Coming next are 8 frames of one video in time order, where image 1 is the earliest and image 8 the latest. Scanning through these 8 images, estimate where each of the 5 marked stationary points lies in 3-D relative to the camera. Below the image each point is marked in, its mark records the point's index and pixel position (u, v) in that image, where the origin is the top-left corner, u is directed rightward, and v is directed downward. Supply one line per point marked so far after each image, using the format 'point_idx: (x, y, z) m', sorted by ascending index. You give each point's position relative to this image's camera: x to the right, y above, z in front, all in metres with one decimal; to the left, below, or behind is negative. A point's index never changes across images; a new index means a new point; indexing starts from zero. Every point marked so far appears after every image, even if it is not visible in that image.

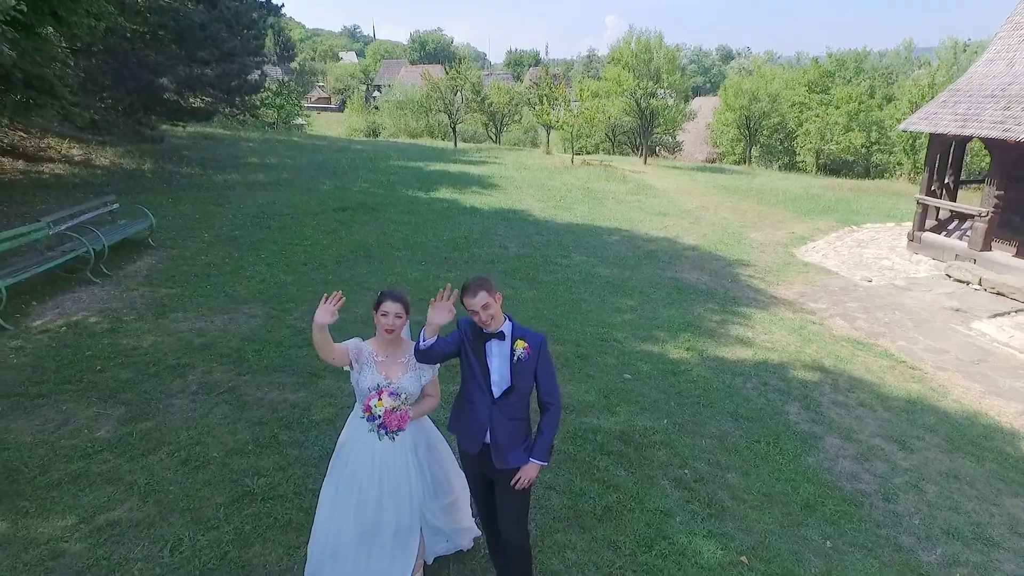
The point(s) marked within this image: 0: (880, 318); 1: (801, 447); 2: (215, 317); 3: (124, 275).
0: (+5.5, -0.4, +8.8) m
1: (+2.6, -1.4, +5.3) m
2: (-3.7, -0.3, +7.3) m
3: (-5.5, +0.2, +8.4) m
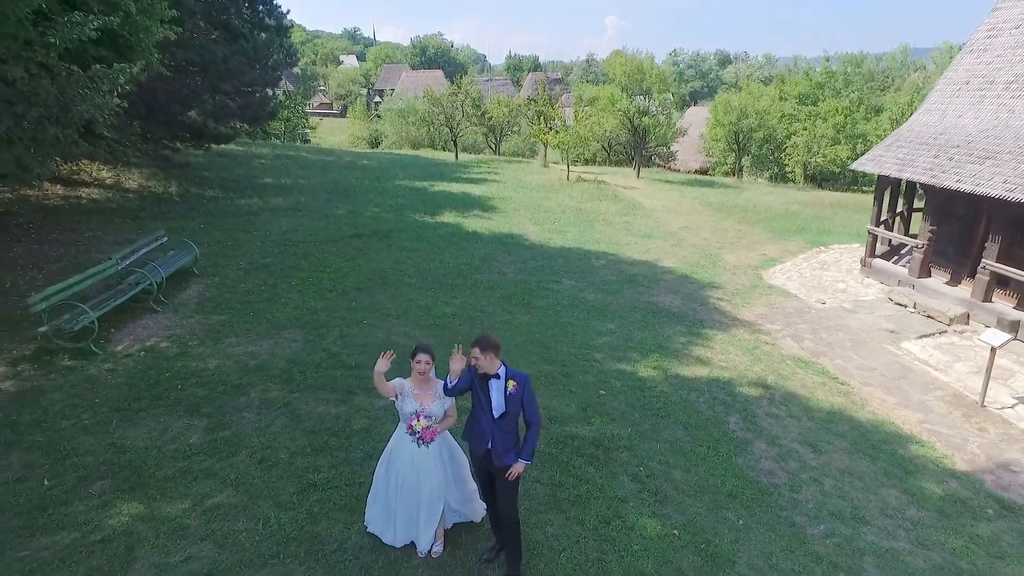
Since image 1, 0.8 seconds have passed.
0: (+5.5, -0.9, +10.3) m
1: (+2.6, -1.9, +6.8) m
2: (-3.7, -0.8, +8.8) m
3: (-5.6, -0.2, +9.9) m
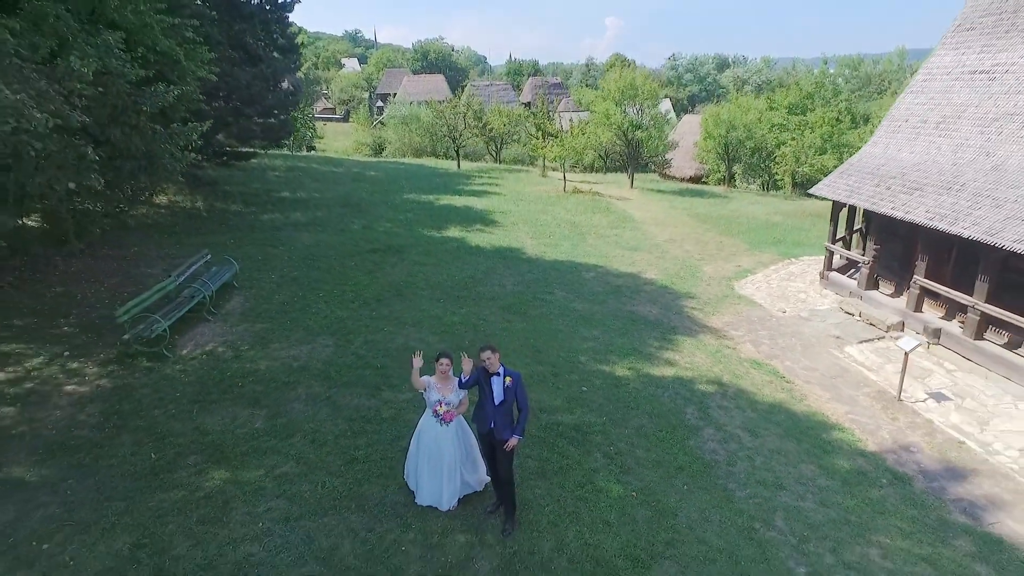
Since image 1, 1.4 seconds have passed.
0: (+5.4, -1.1, +12.0) m
1: (+2.5, -2.1, +8.5) m
2: (-3.7, -1.0, +10.5) m
3: (-5.6, -0.5, +11.6) m
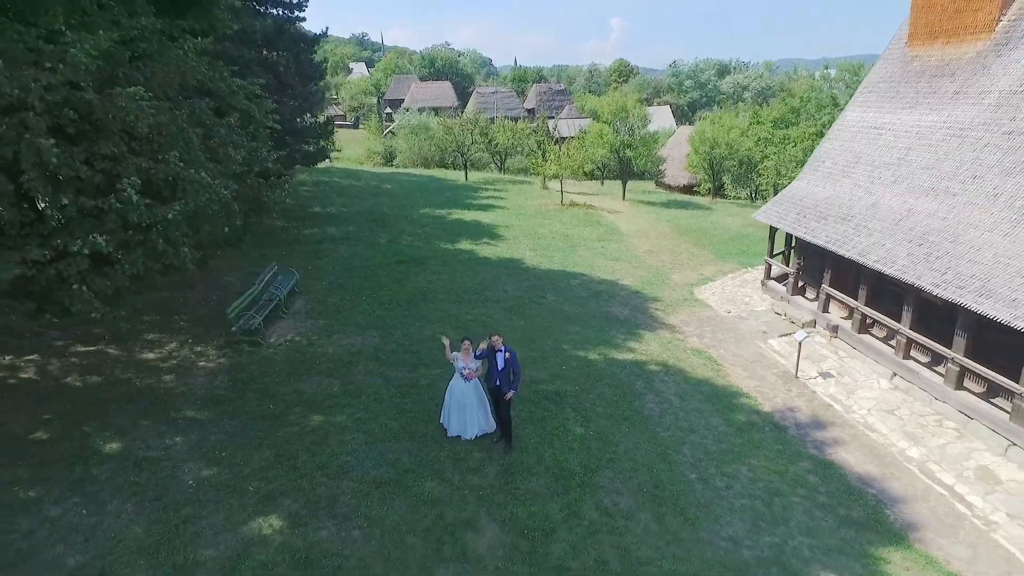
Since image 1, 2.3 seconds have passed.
0: (+5.4, -1.2, +15.5) m
1: (+2.5, -2.2, +12.0) m
2: (-3.8, -1.1, +14.1) m
3: (-5.6, -0.6, +15.2) m
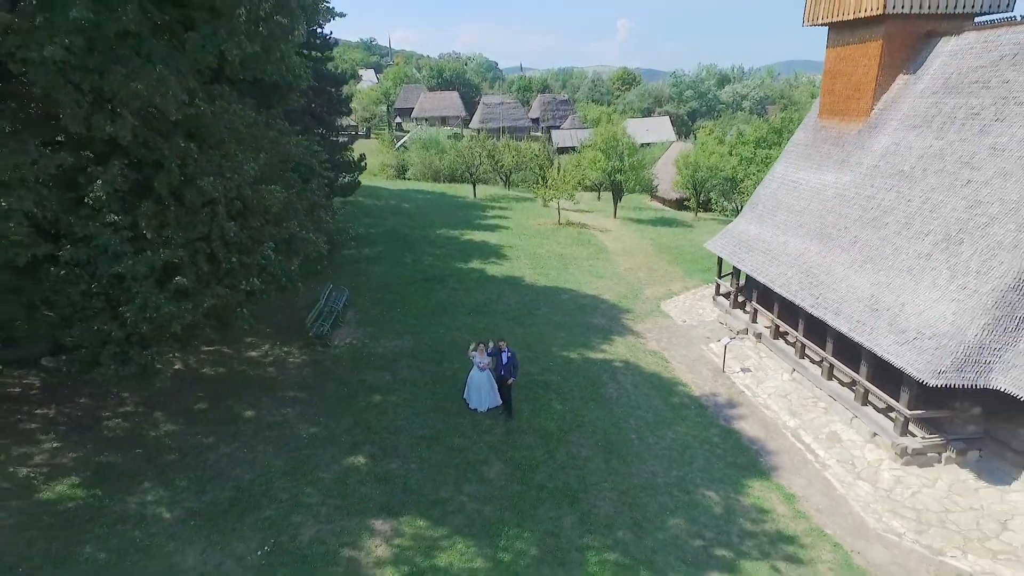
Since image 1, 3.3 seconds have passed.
0: (+5.5, -1.8, +20.2) m
1: (+2.5, -2.8, +16.7) m
2: (-3.7, -1.6, +18.8) m
3: (-5.5, -1.1, +19.9) m
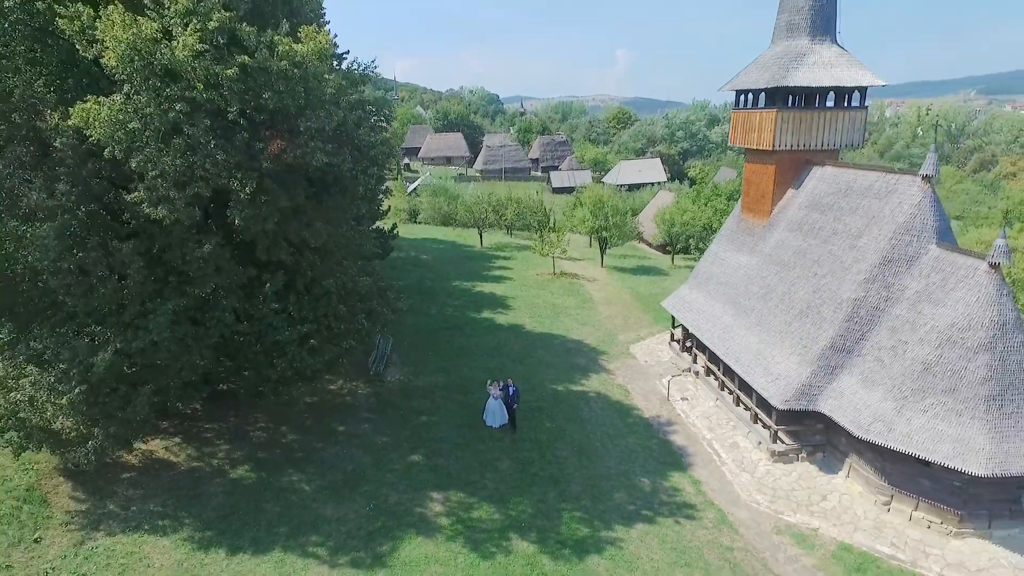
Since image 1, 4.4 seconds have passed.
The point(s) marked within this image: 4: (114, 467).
0: (+5.6, -4.0, +27.1) m
1: (+2.7, -4.9, +23.6) m
2: (-3.6, -3.8, +25.7) m
3: (-5.4, -3.3, +26.9) m
4: (-11.4, -5.1, +17.0) m
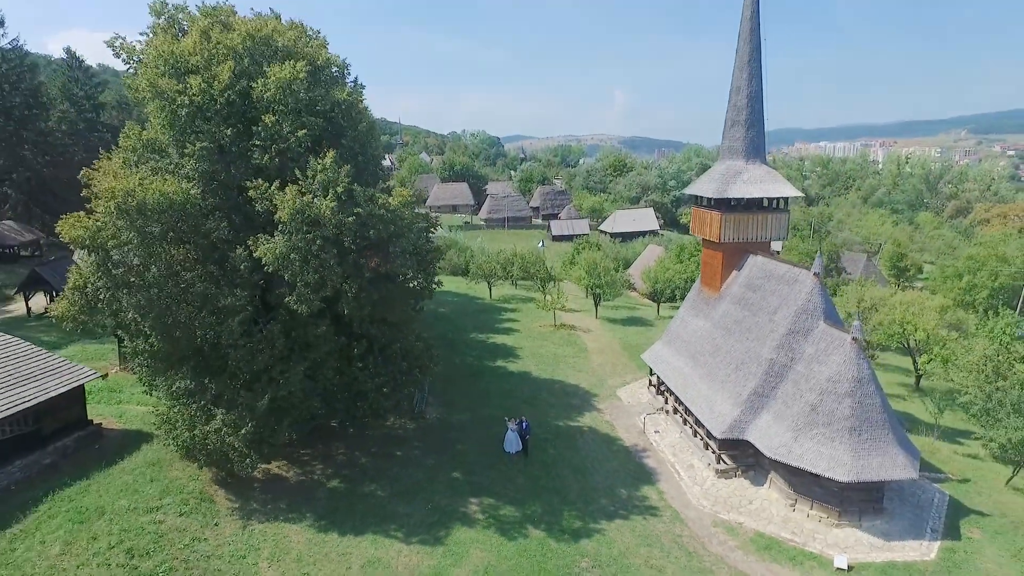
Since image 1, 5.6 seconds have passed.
0: (+6.3, -7.3, +34.3) m
1: (+3.3, -7.9, +30.8) m
2: (-2.9, -7.0, +33.0) m
3: (-4.8, -6.6, +34.2) m
4: (-10.8, -7.8, +24.2) m
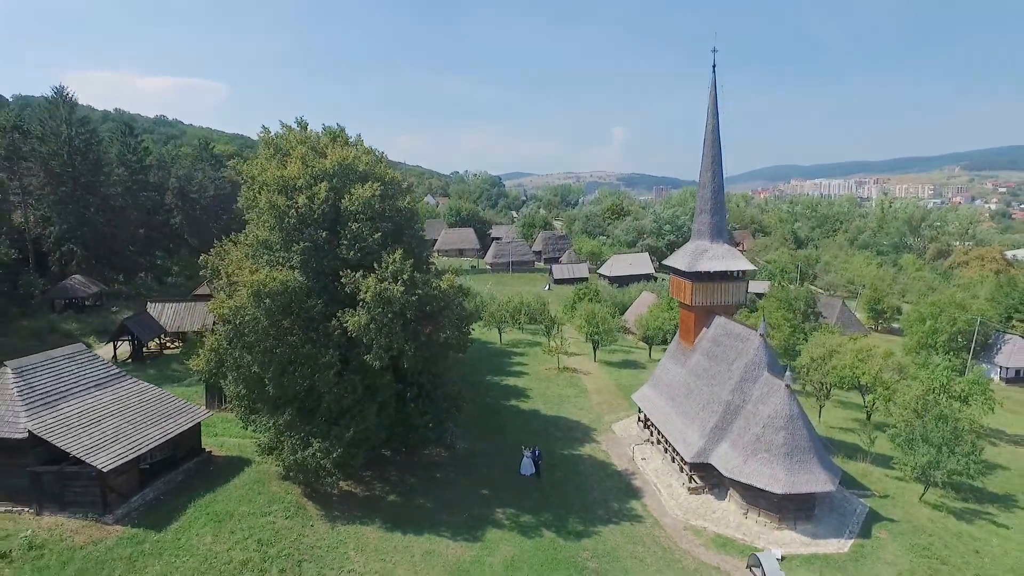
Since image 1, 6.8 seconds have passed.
0: (+7.2, -11.1, +41.7) m
1: (+4.2, -11.5, +38.1) m
2: (-2.0, -10.7, +40.4) m
3: (-3.8, -10.4, +41.6) m
4: (-9.8, -11.0, +31.6) m
